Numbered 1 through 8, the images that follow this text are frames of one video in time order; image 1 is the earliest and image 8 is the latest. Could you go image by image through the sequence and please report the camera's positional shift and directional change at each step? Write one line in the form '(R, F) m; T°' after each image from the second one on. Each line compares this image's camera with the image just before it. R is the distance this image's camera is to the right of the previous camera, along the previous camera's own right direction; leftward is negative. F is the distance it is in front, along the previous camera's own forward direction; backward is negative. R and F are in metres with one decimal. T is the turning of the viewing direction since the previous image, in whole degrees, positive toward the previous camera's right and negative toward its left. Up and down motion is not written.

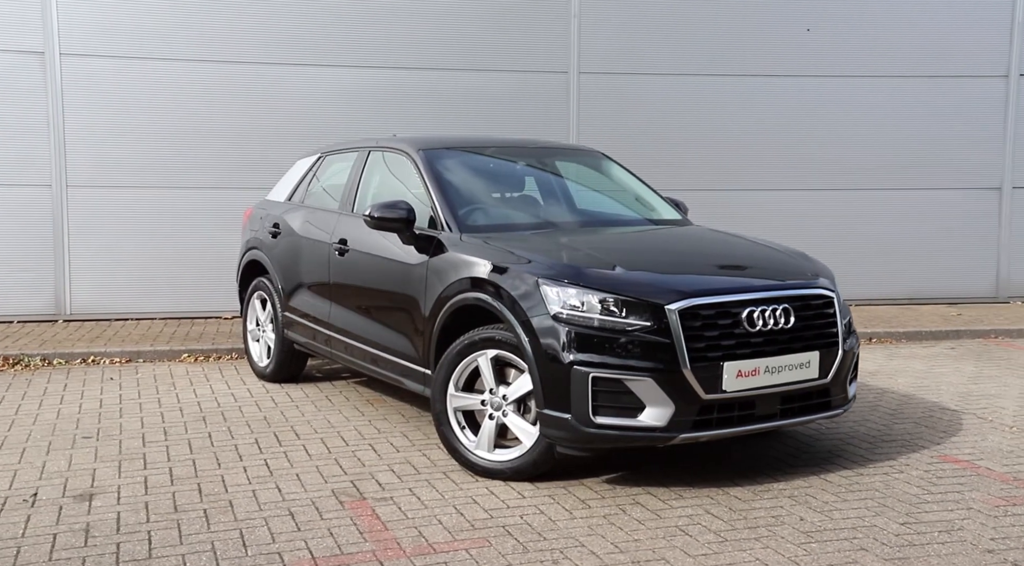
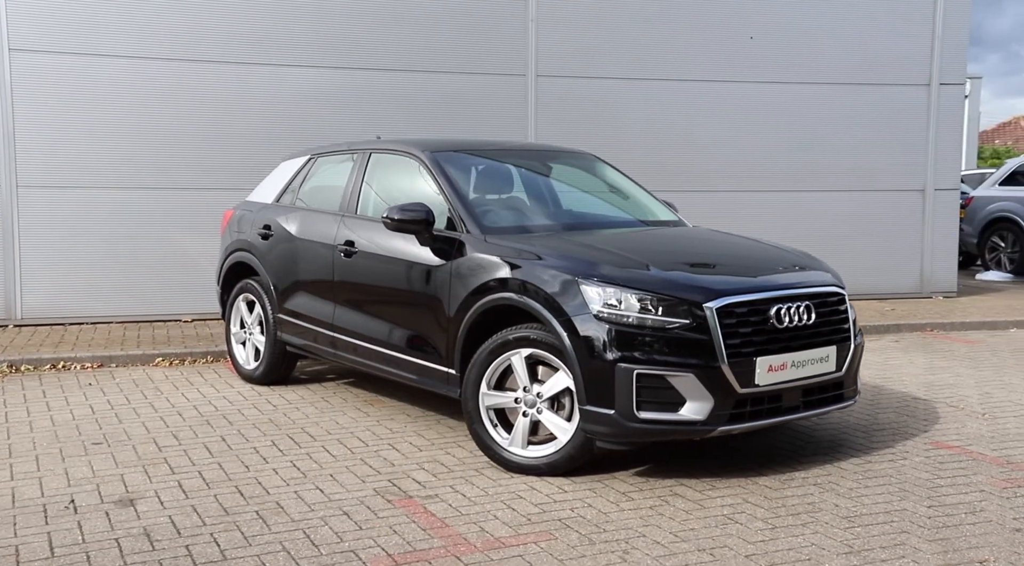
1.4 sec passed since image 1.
(-0.7, -0.1) m; +6°
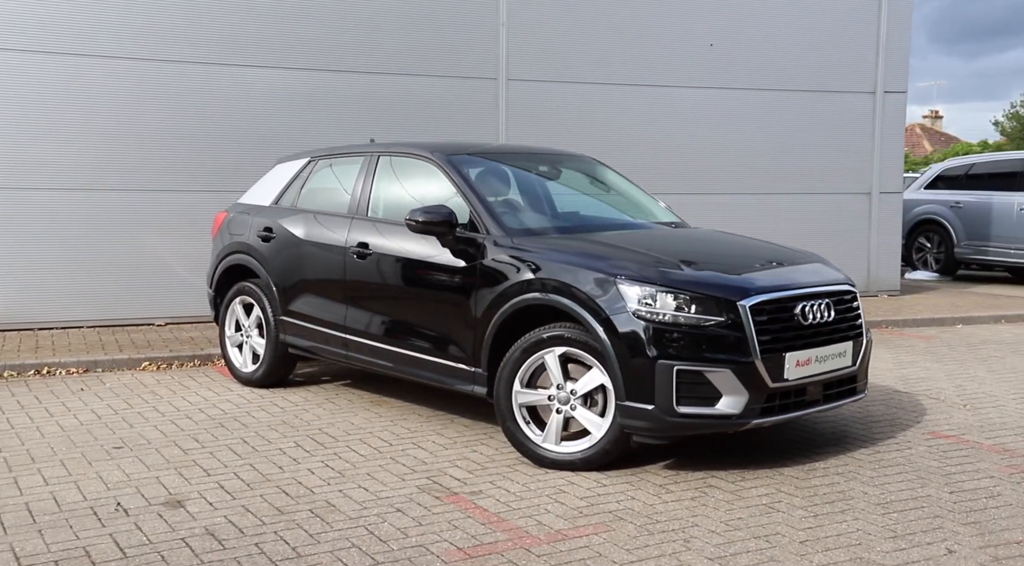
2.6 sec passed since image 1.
(-0.6, -0.1) m; +4°
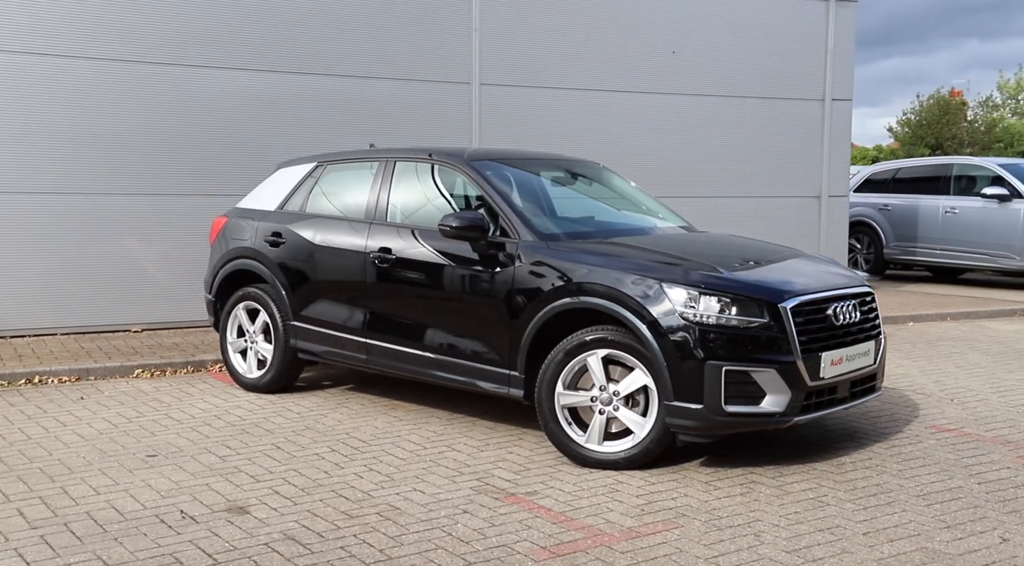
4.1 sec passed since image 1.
(-0.7, -0.1) m; +5°
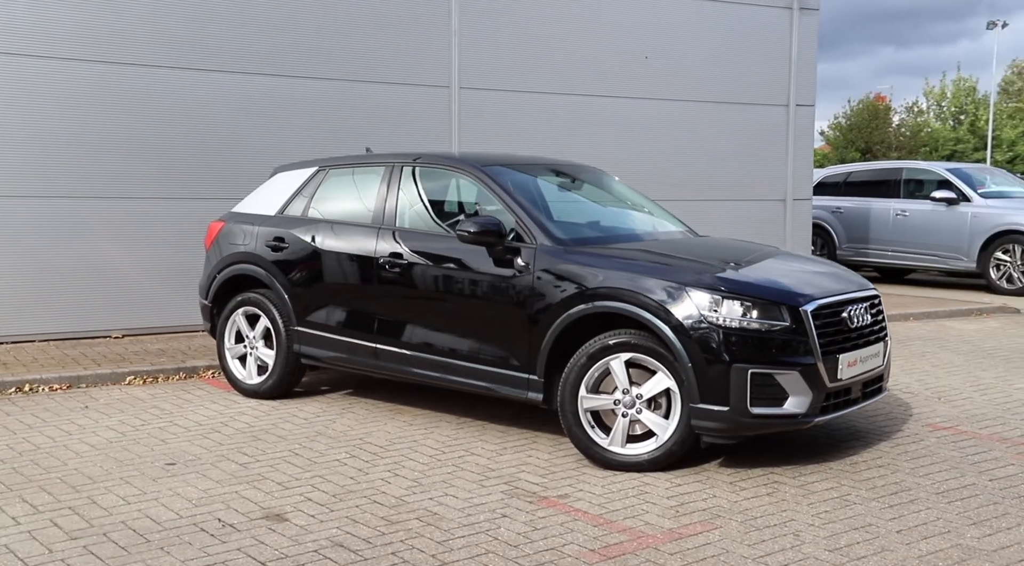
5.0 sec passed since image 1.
(-0.4, 0.0) m; +3°
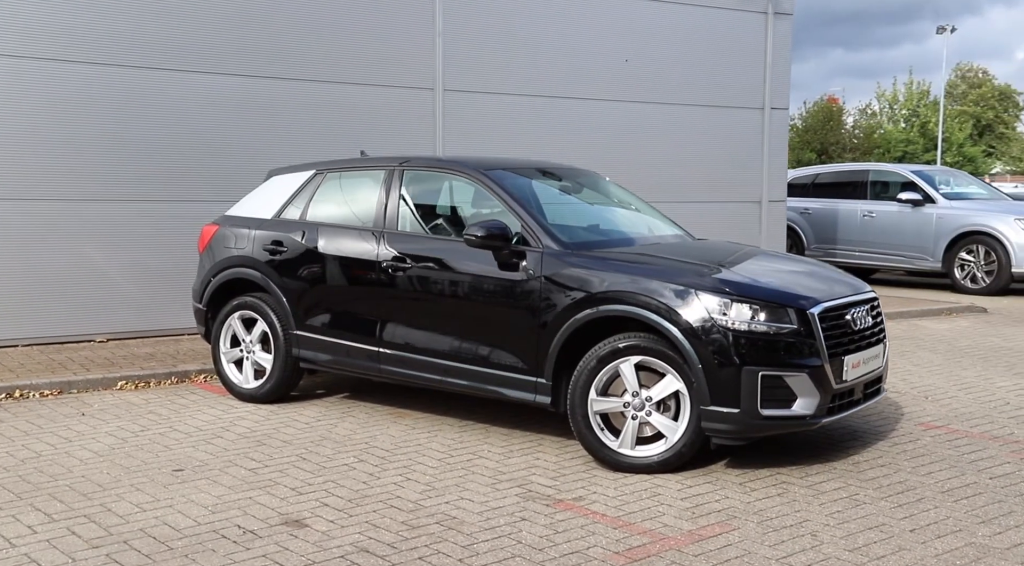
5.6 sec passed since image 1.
(-0.3, 0.0) m; +2°
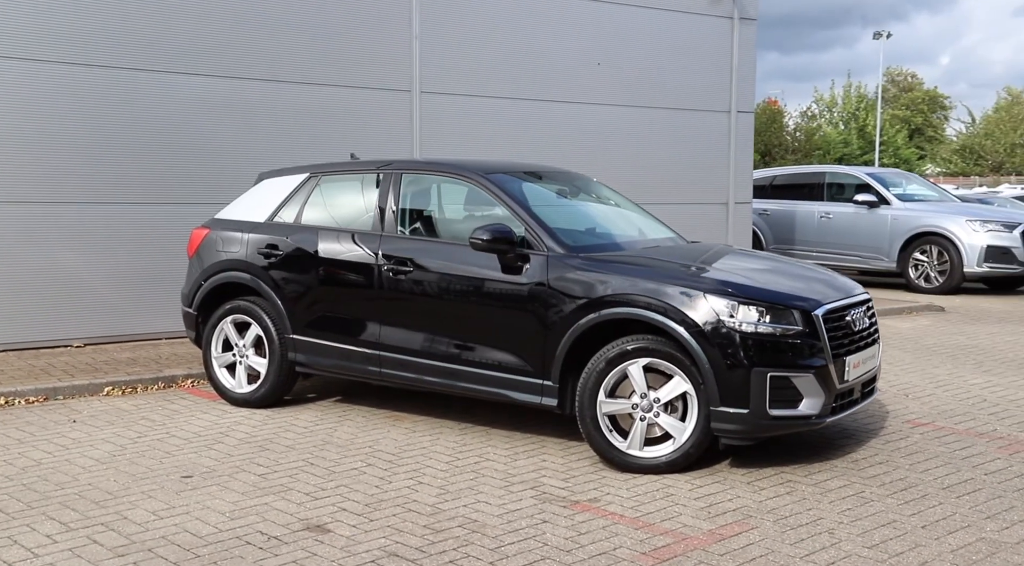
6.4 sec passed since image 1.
(-0.3, 0.0) m; +3°
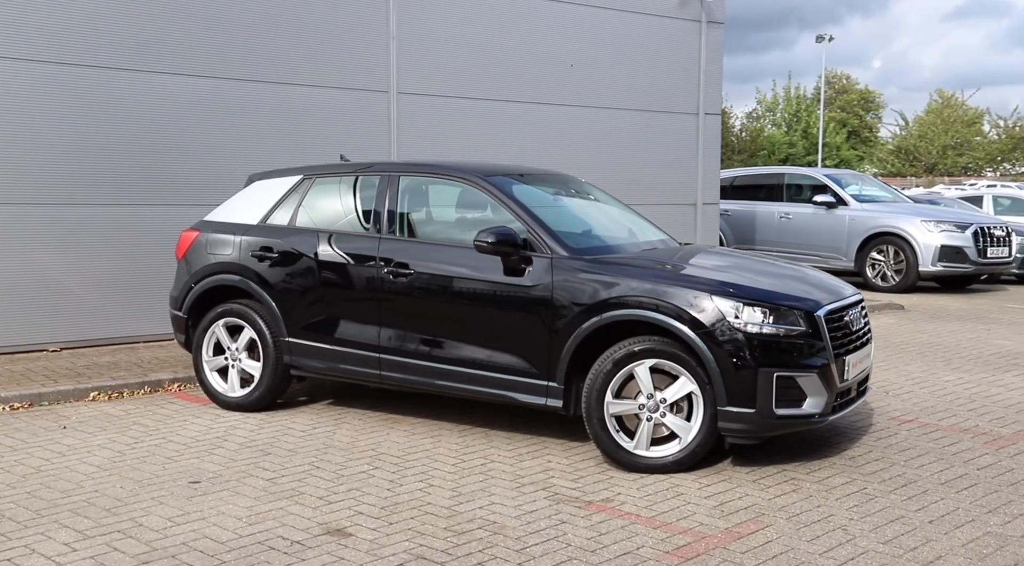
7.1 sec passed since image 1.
(-0.3, 0.0) m; +3°
